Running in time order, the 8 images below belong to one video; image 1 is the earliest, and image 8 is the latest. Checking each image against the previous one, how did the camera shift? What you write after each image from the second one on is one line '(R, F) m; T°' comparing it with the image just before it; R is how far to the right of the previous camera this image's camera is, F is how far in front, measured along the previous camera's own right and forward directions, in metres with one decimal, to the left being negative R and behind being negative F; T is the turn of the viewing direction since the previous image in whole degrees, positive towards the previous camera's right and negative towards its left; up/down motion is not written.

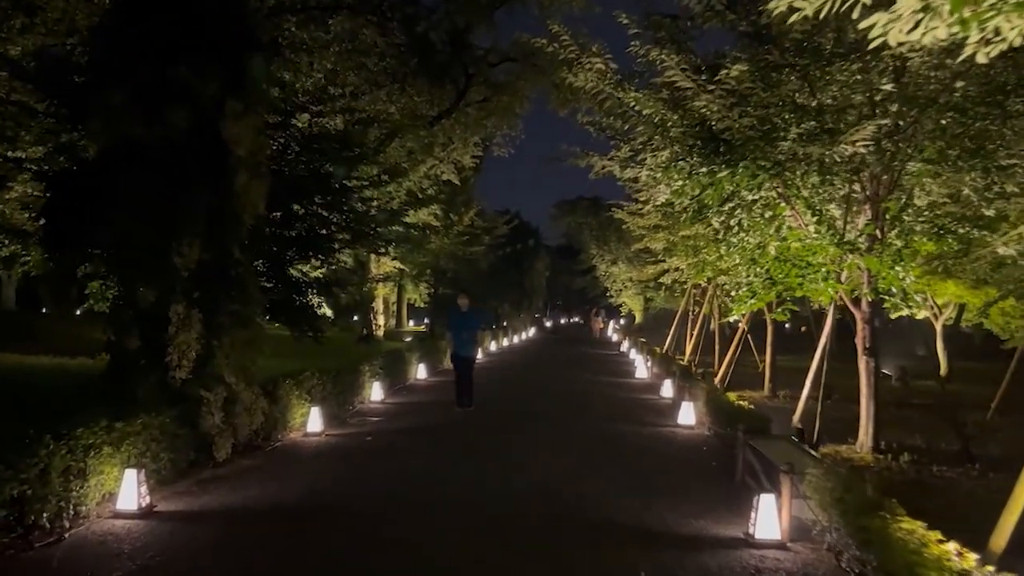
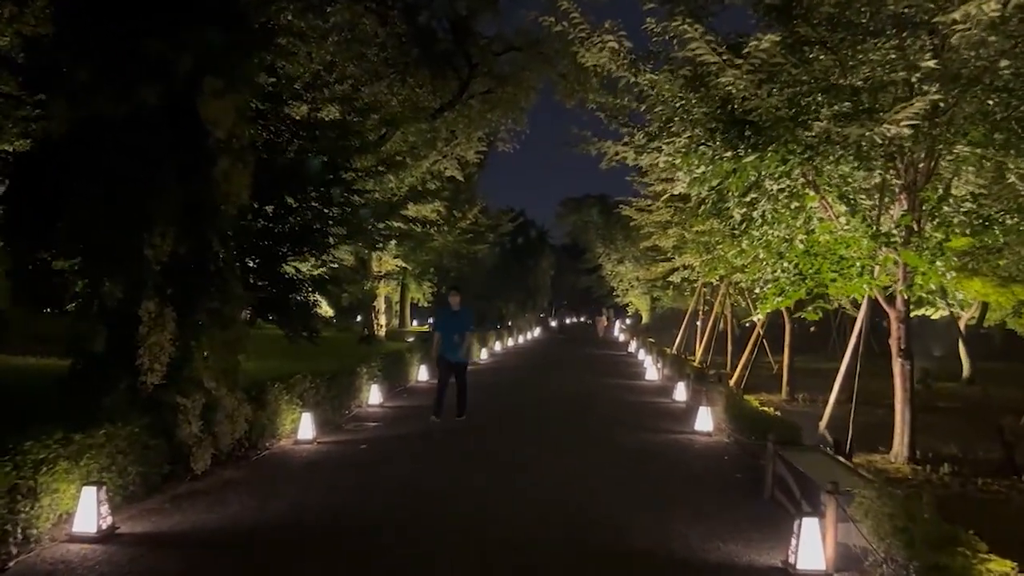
(0.0, +0.9) m; 0°
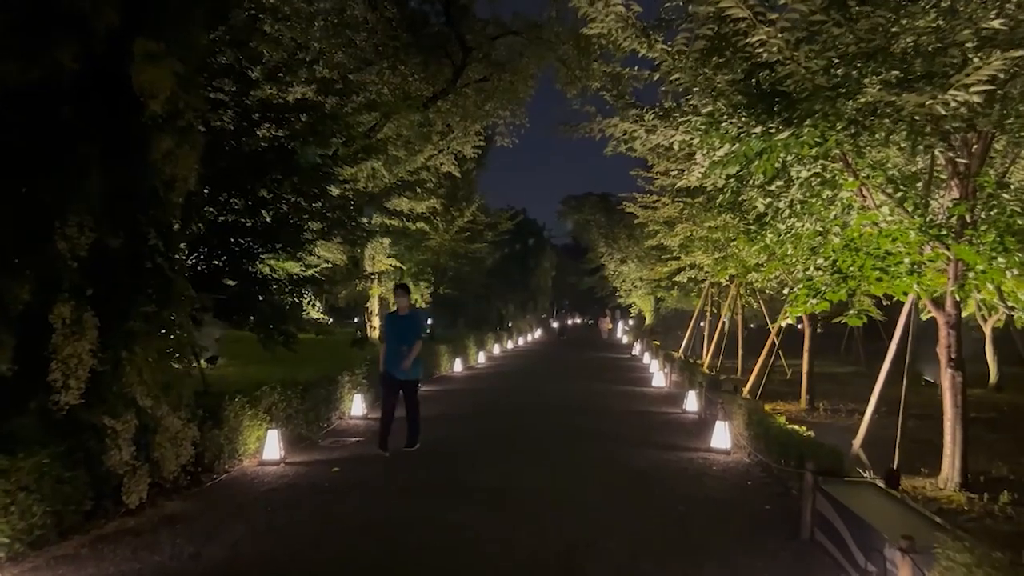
(+0.1, +1.5) m; 0°
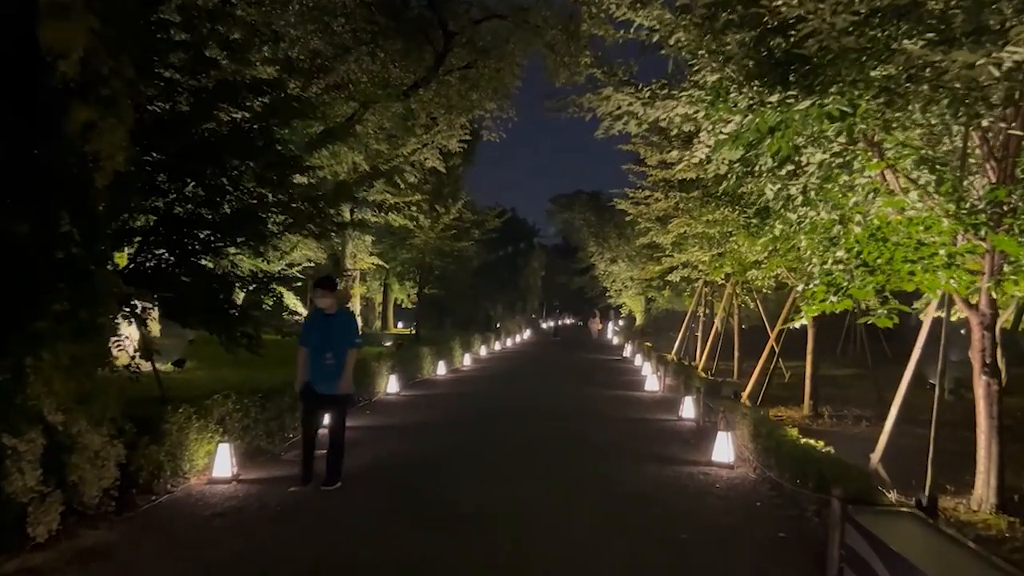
(+0.1, +1.2) m; +1°
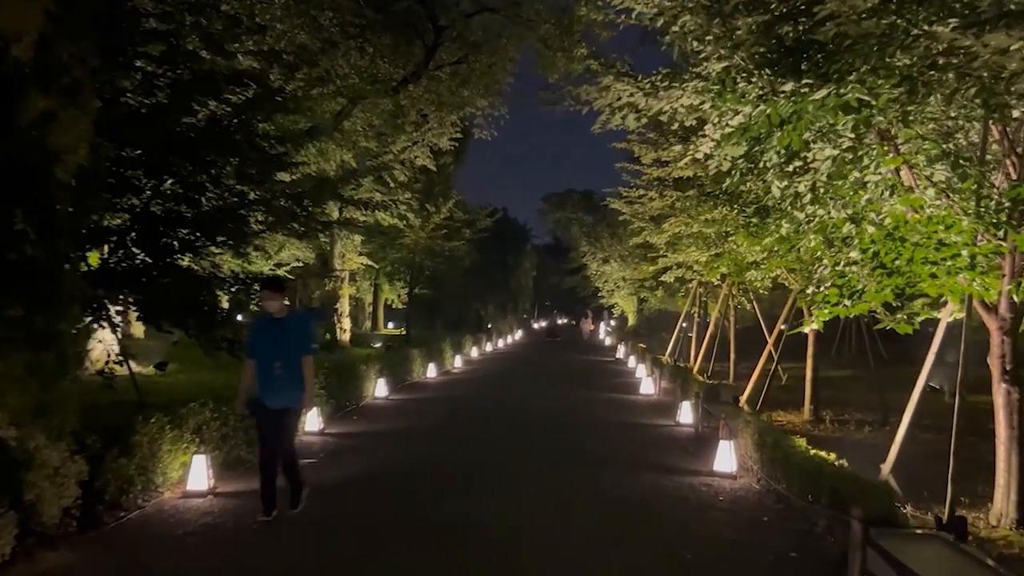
(0.0, +0.5) m; +1°
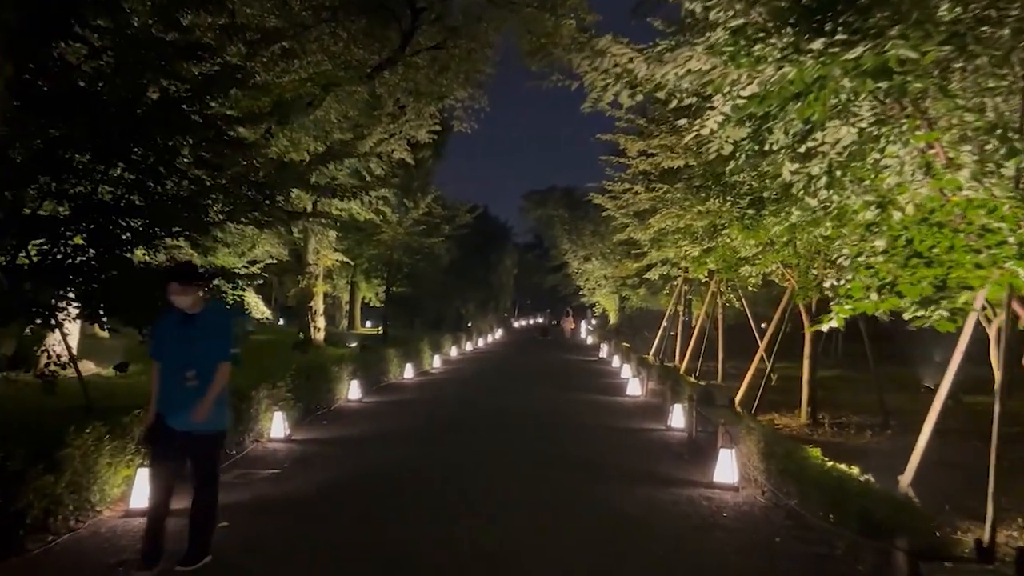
(0.0, +1.0) m; +1°
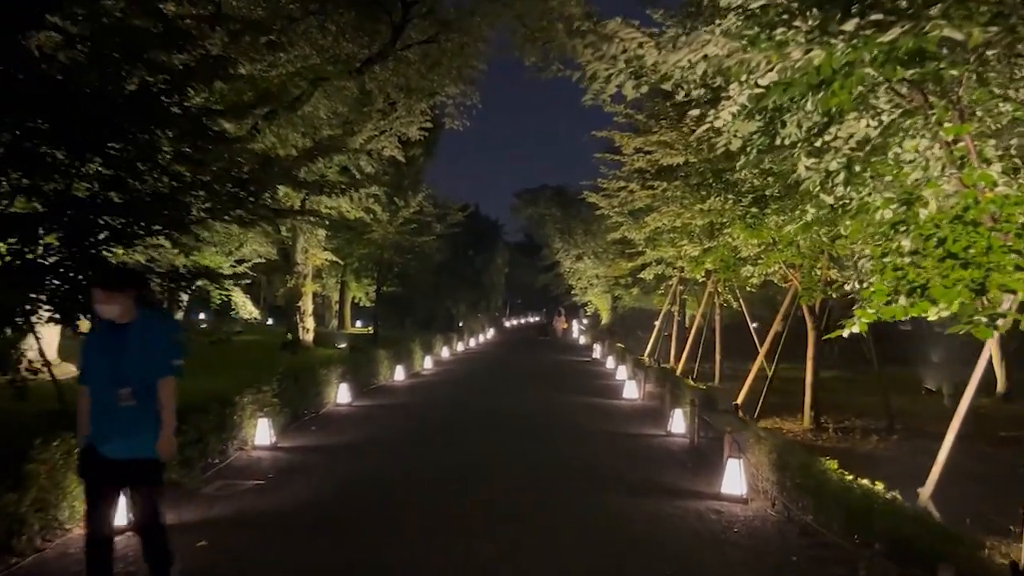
(-0.1, +0.5) m; +1°
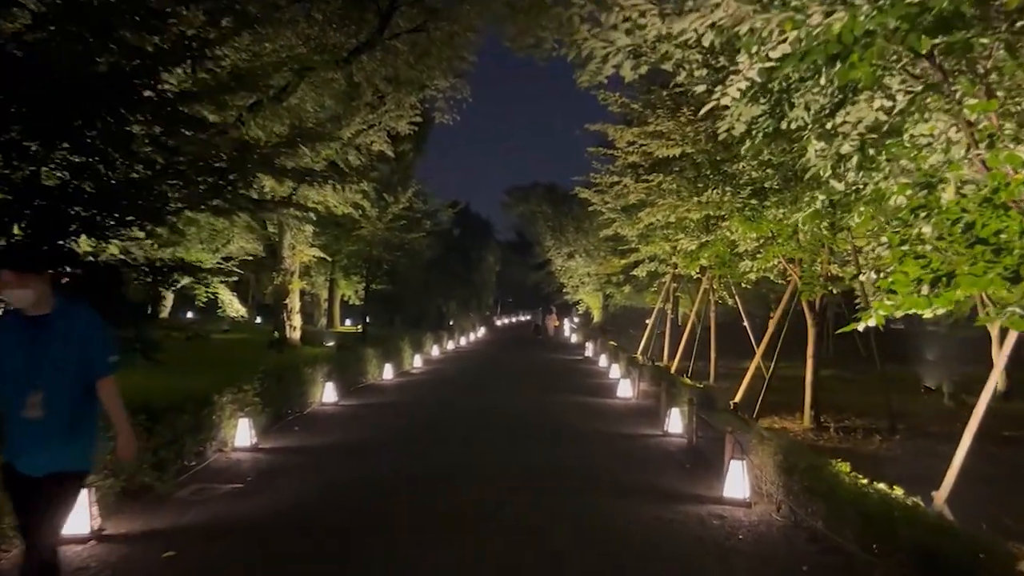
(0.0, +0.5) m; +1°
